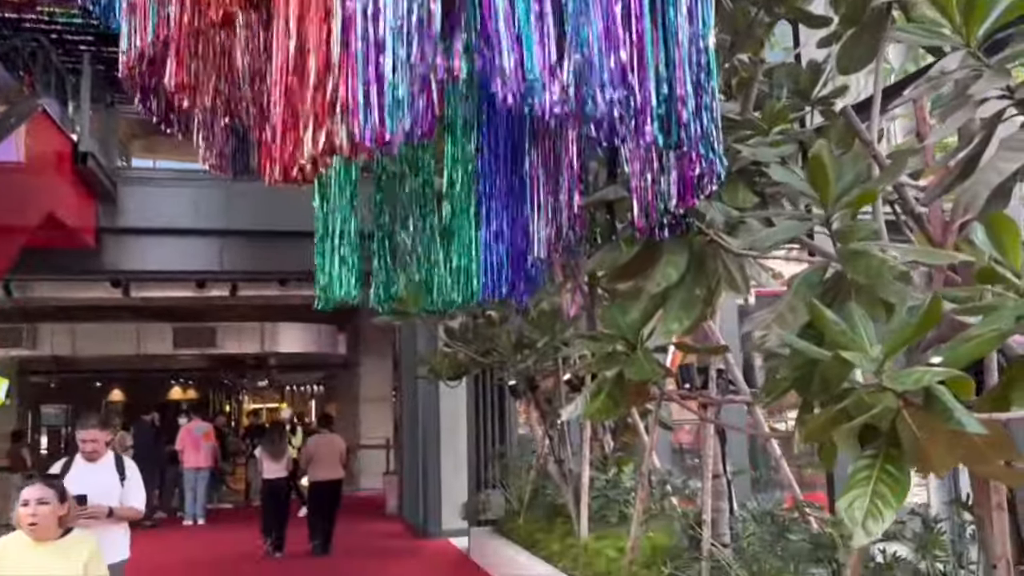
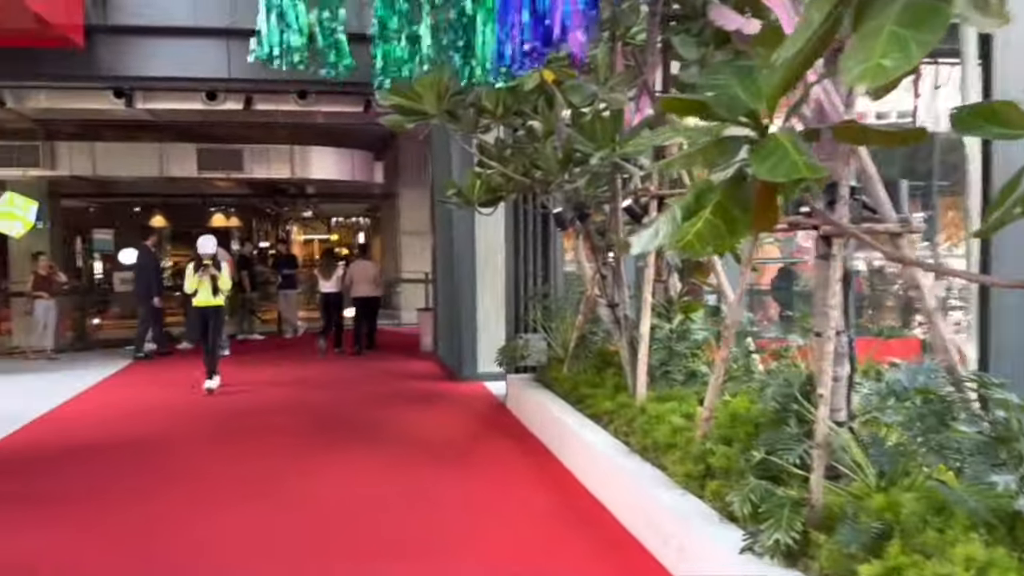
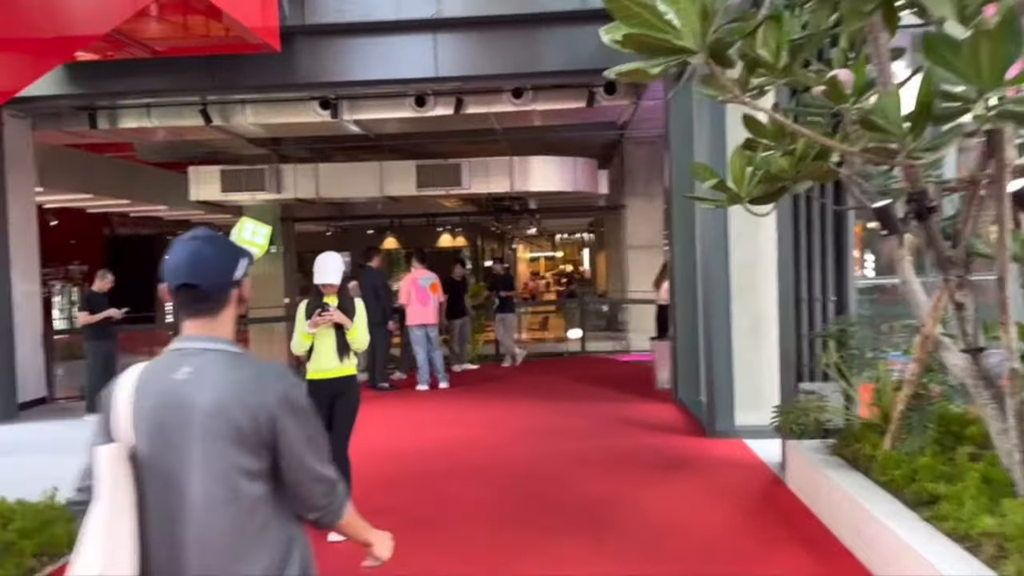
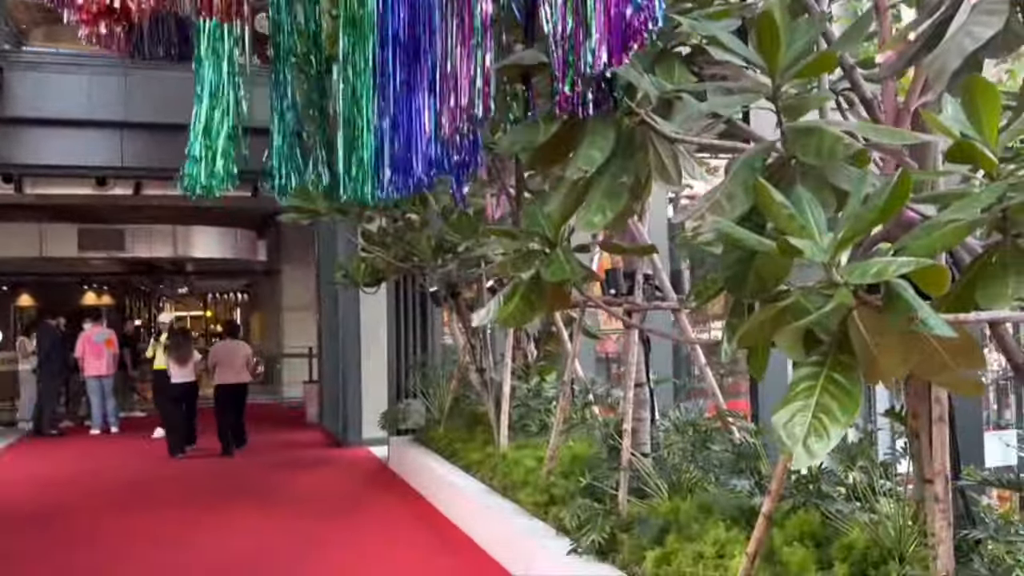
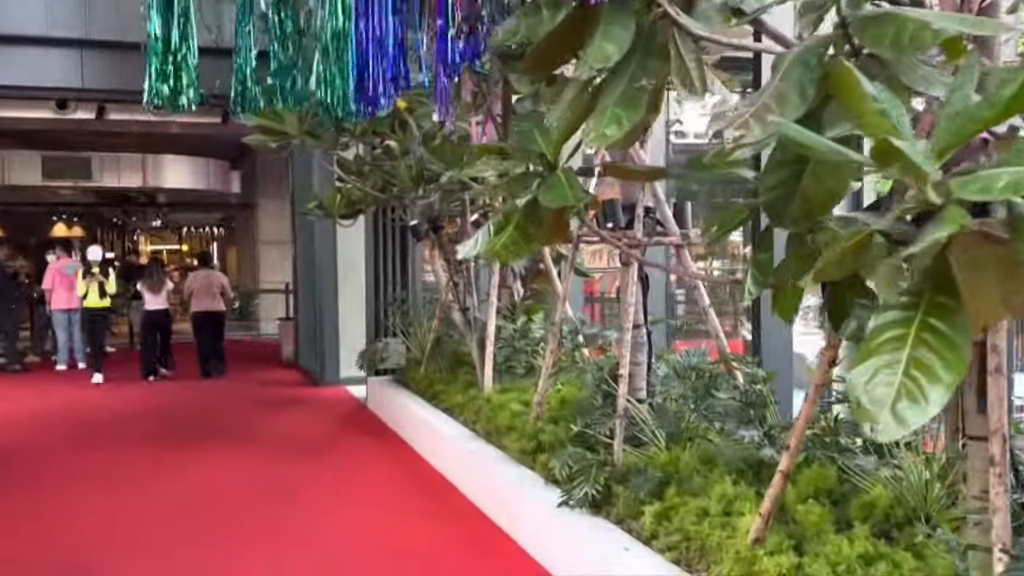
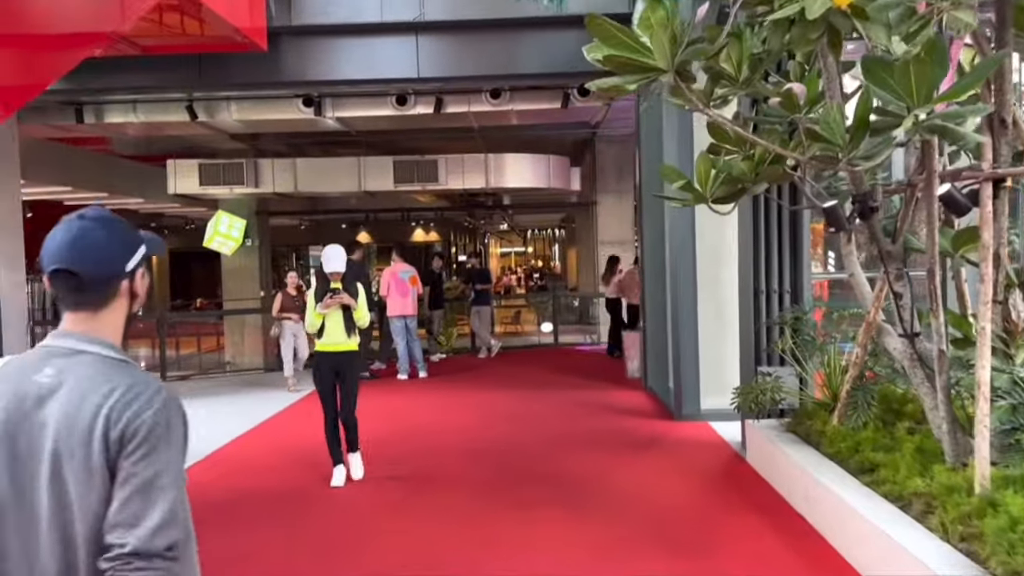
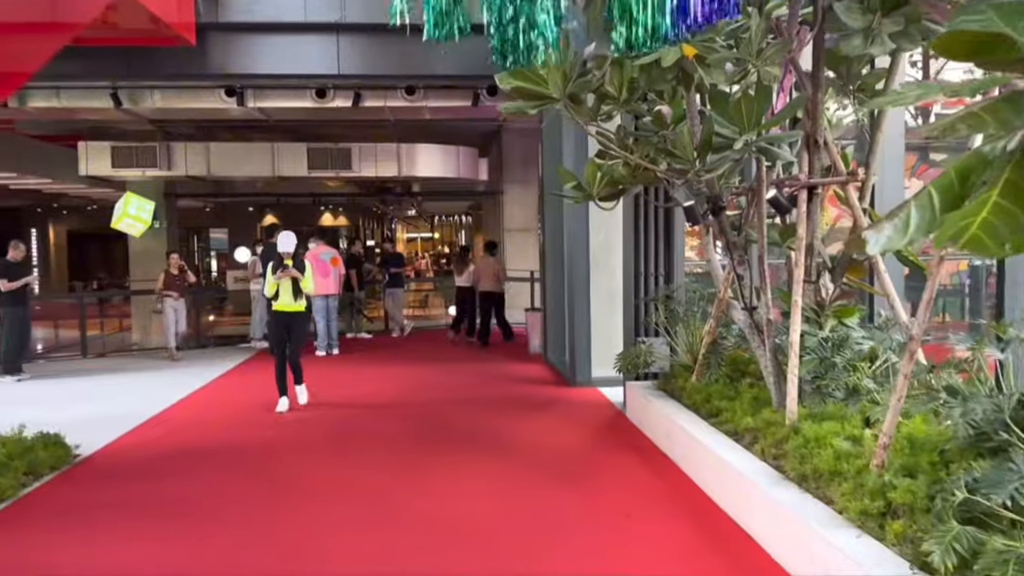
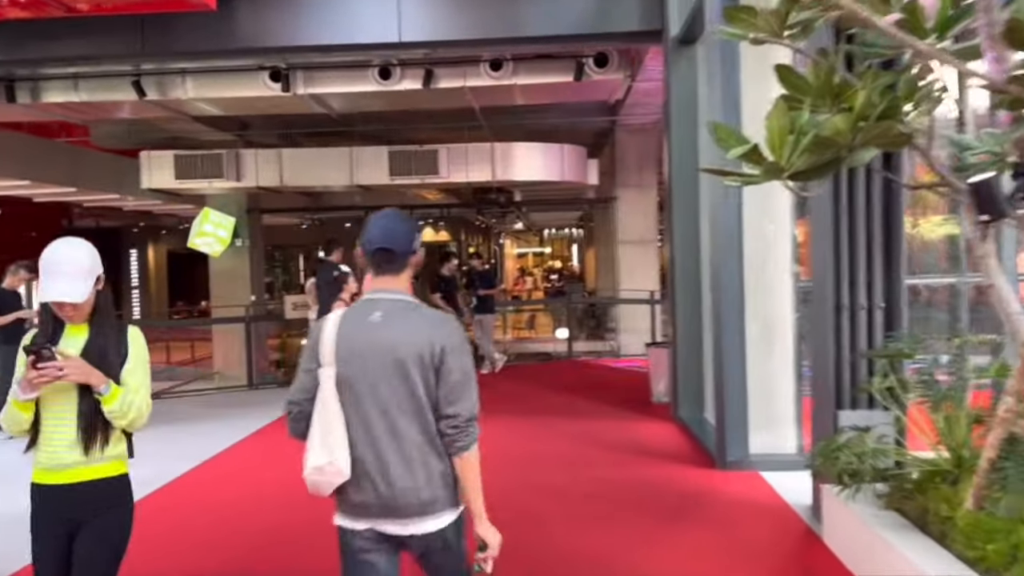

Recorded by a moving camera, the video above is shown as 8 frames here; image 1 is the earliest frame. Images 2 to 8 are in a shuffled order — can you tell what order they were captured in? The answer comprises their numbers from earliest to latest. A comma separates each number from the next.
4, 5, 2, 7, 6, 3, 8
